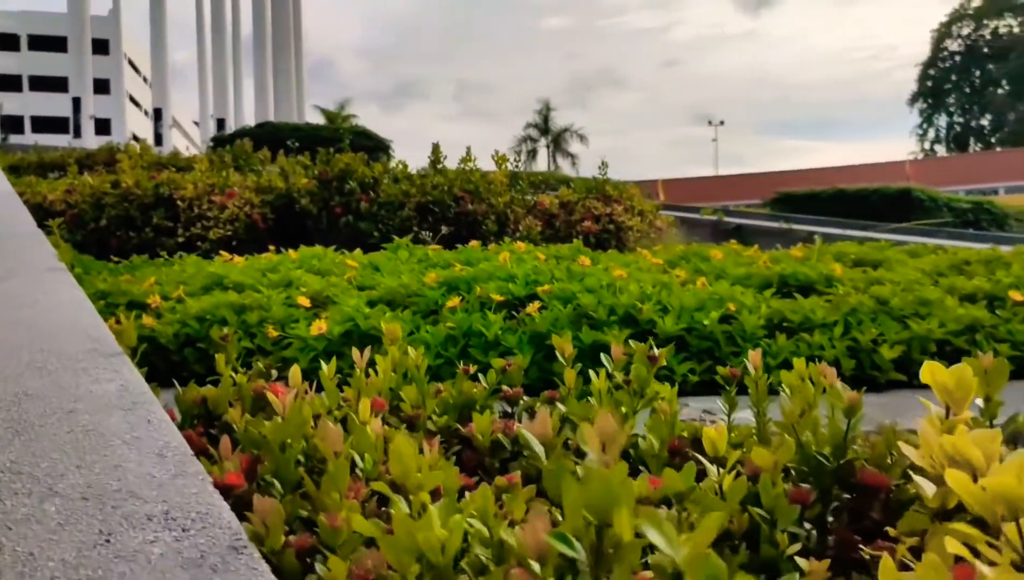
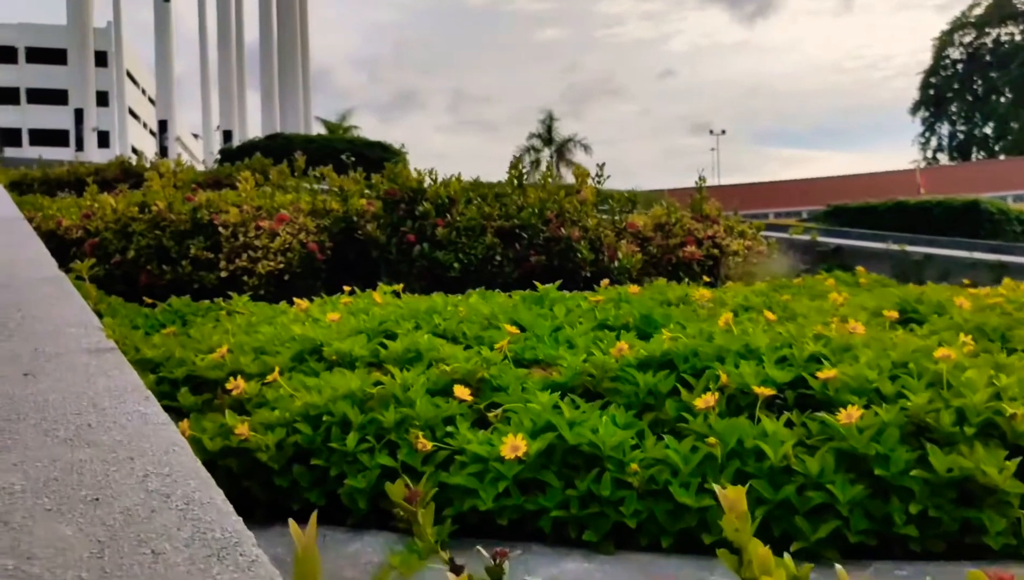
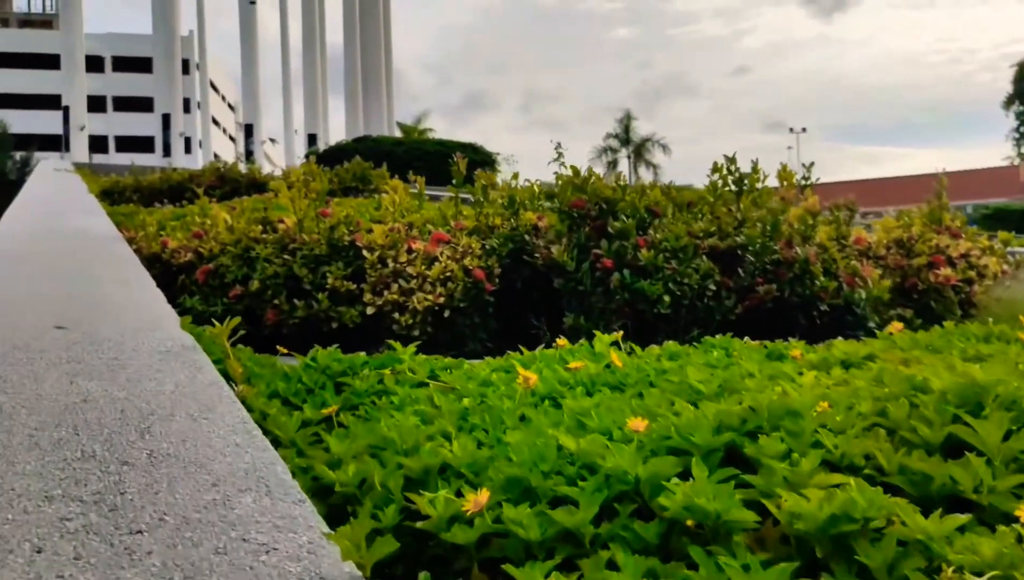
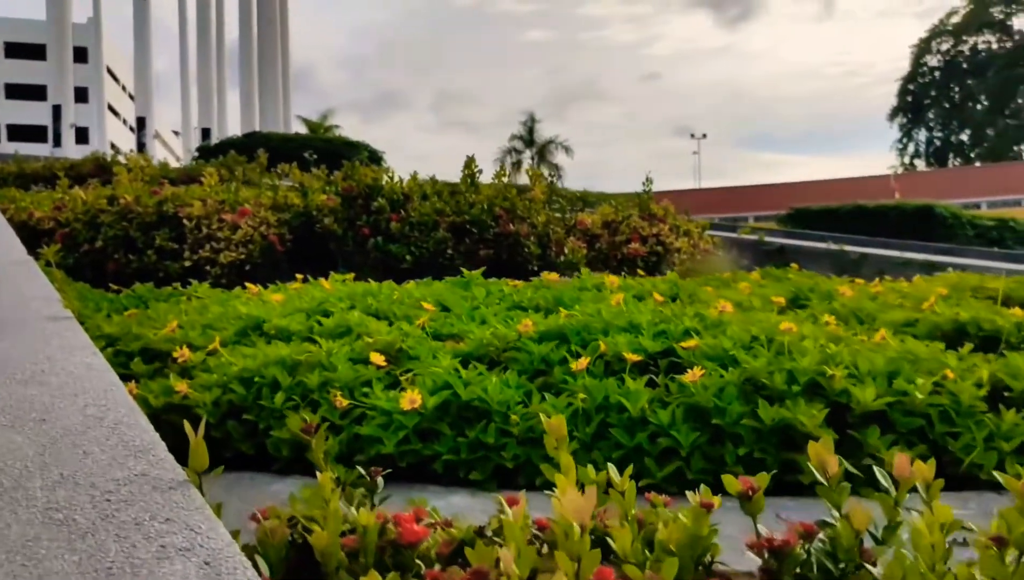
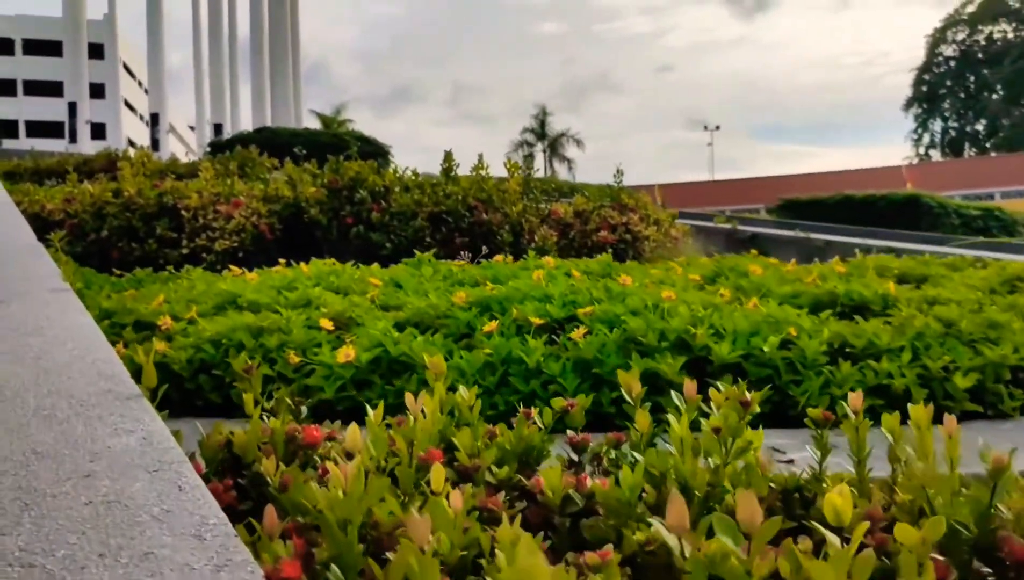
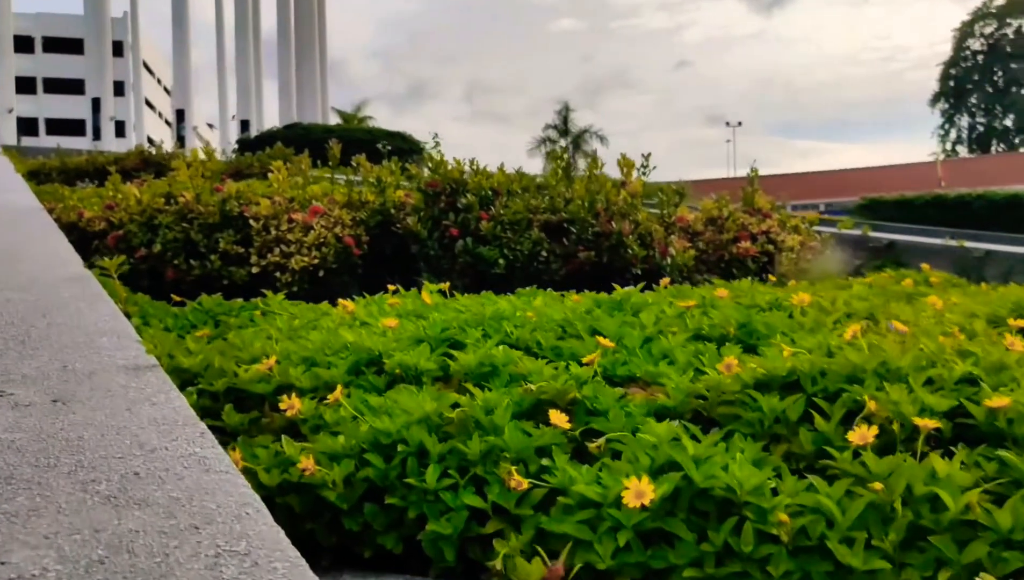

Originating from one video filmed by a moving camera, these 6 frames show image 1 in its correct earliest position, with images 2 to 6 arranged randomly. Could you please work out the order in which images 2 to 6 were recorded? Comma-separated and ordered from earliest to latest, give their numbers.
5, 4, 2, 6, 3
